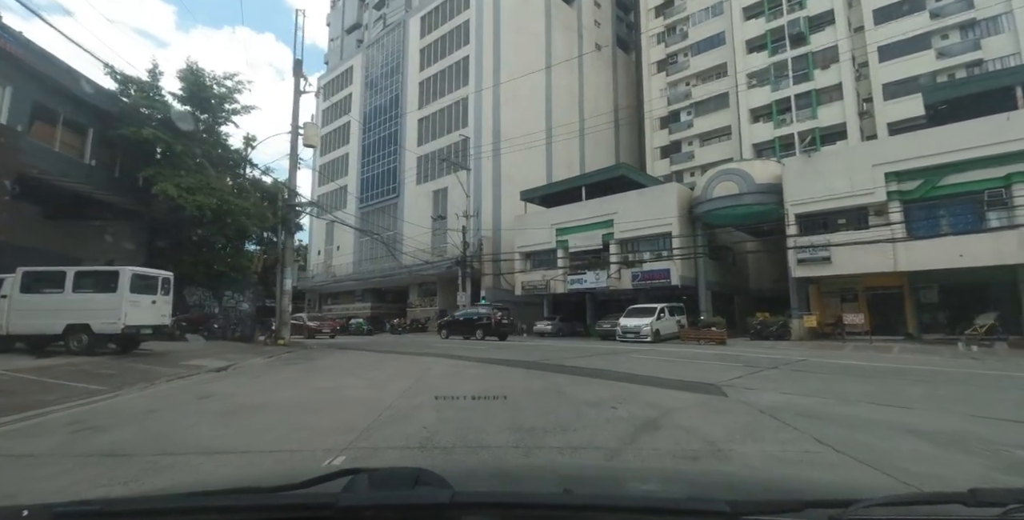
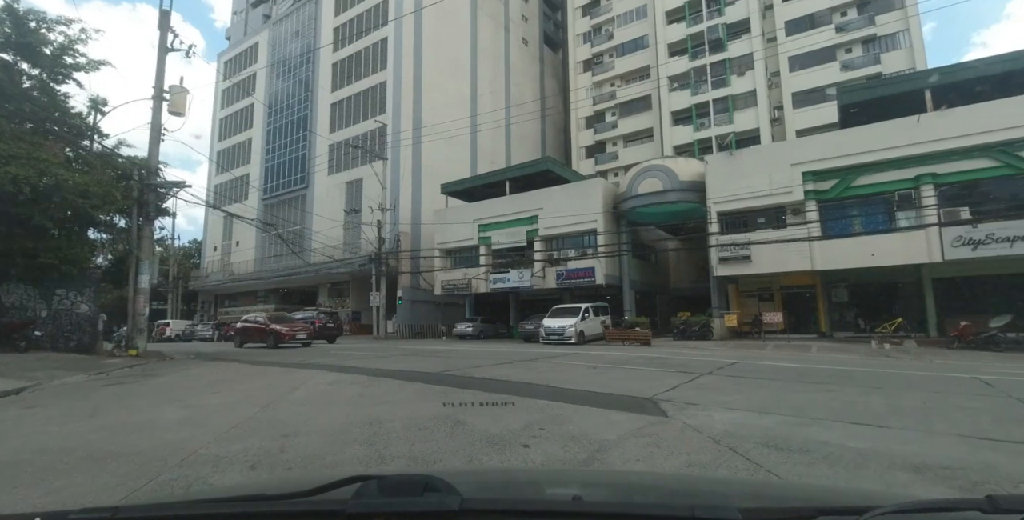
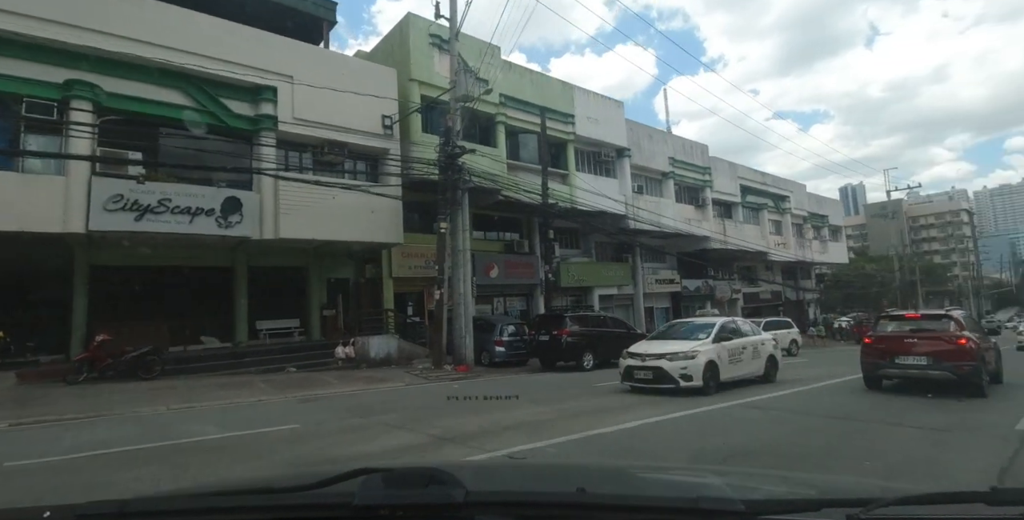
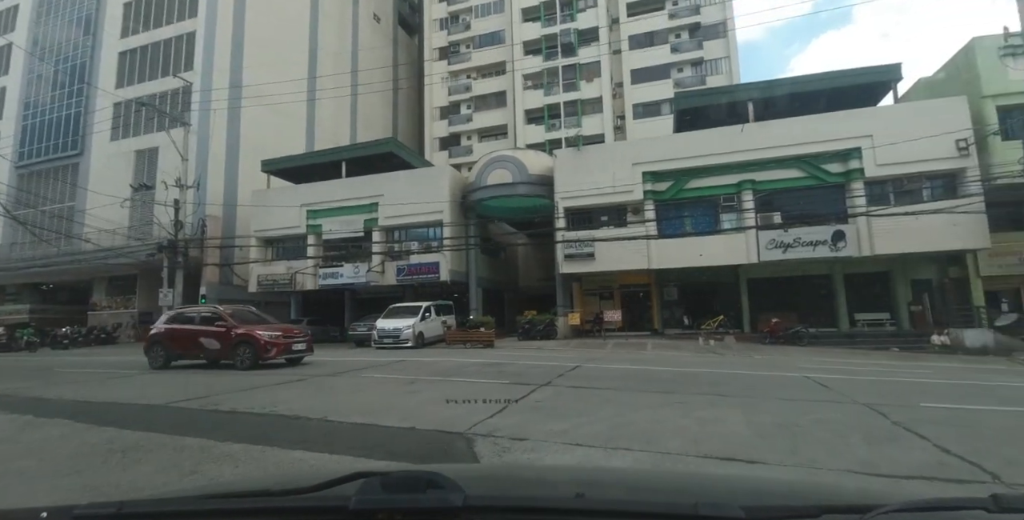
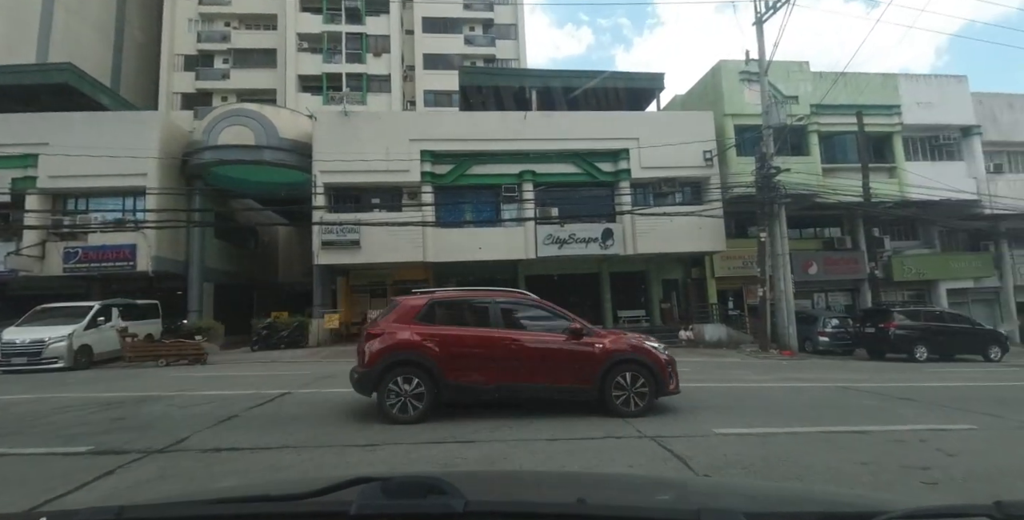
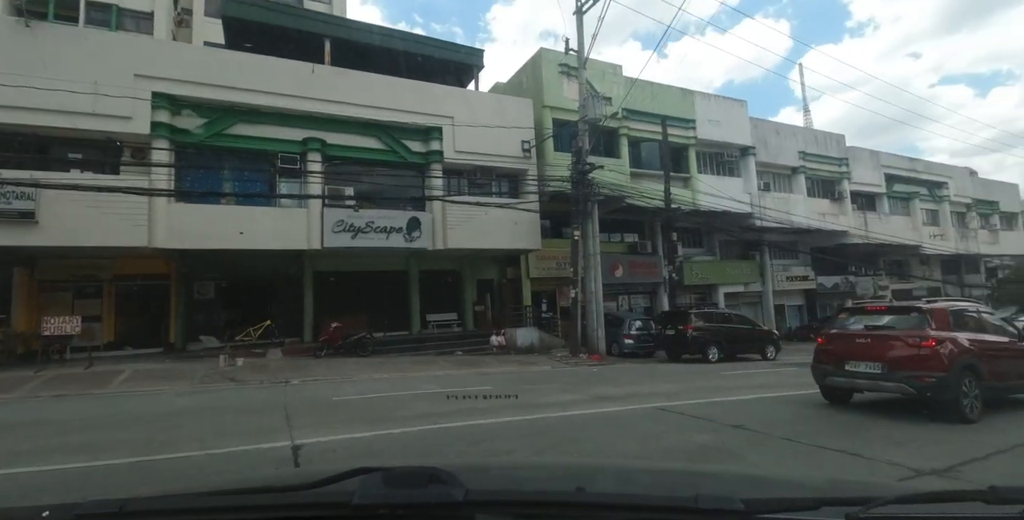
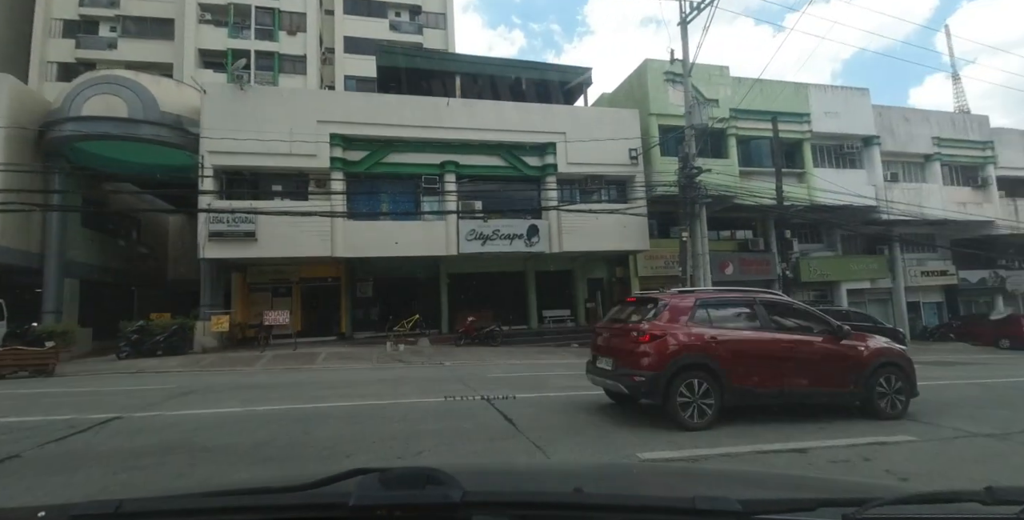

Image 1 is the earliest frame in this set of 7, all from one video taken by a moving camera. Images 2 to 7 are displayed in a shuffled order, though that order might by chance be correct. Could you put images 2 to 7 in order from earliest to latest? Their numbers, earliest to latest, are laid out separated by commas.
2, 4, 5, 7, 6, 3
